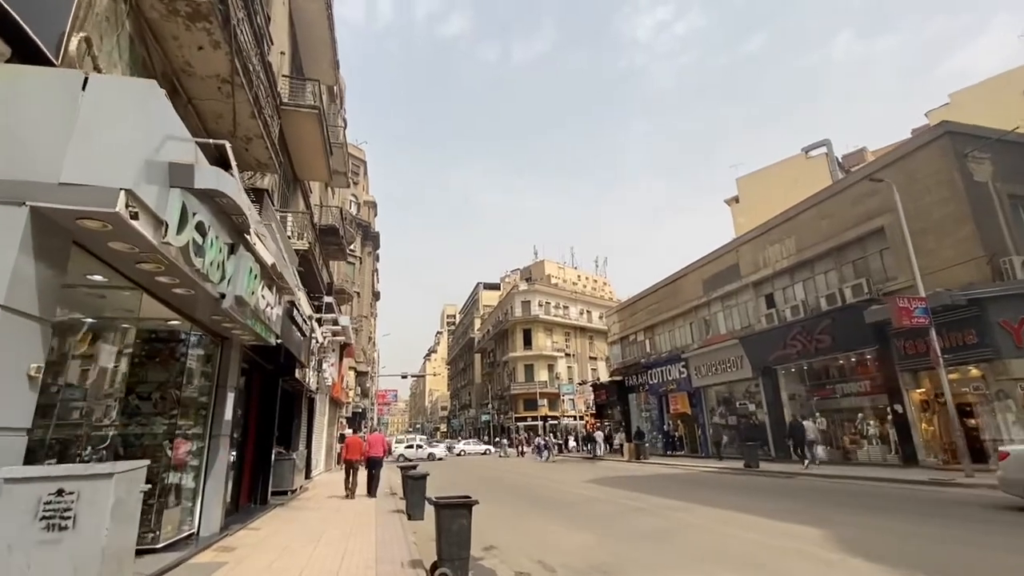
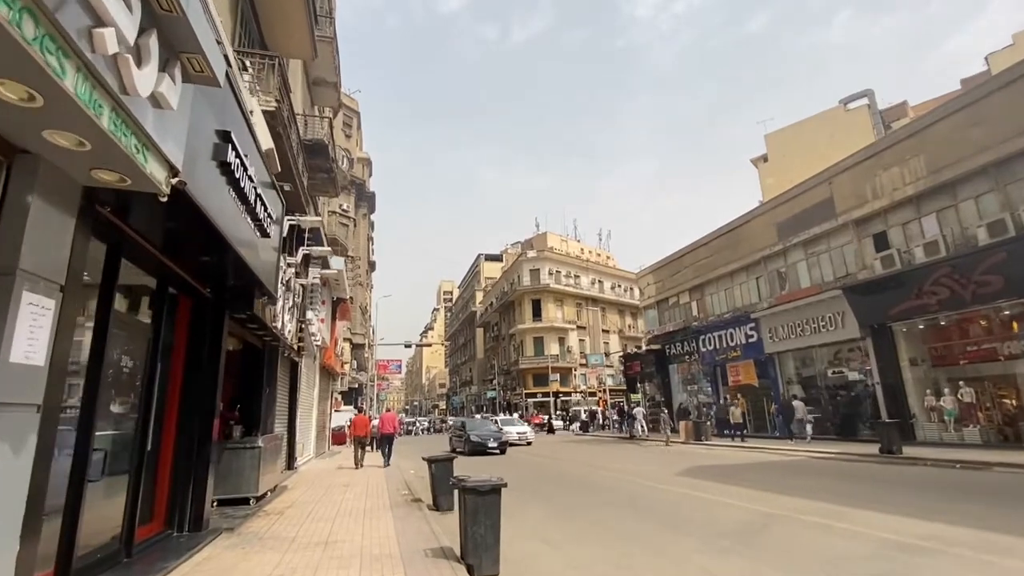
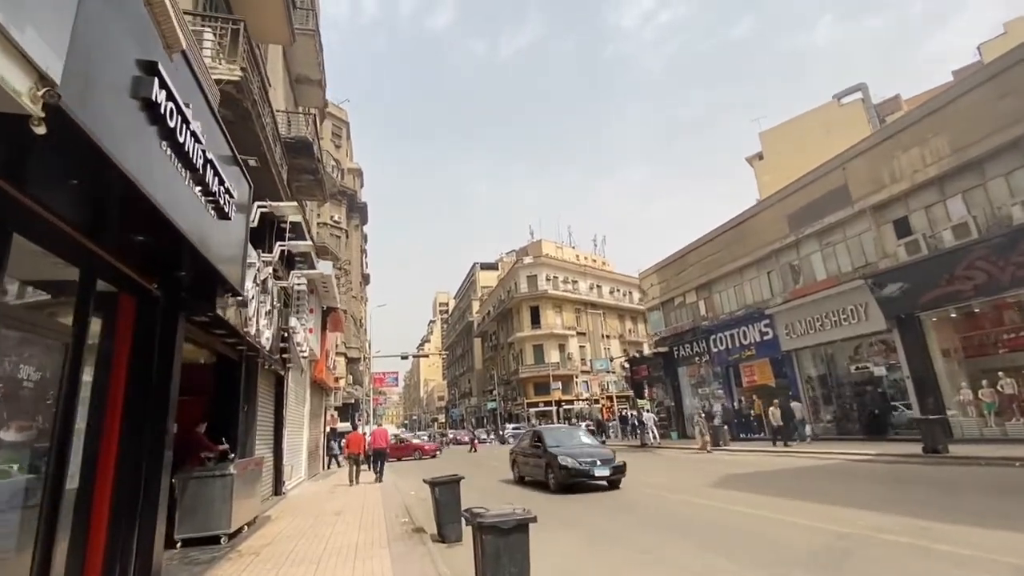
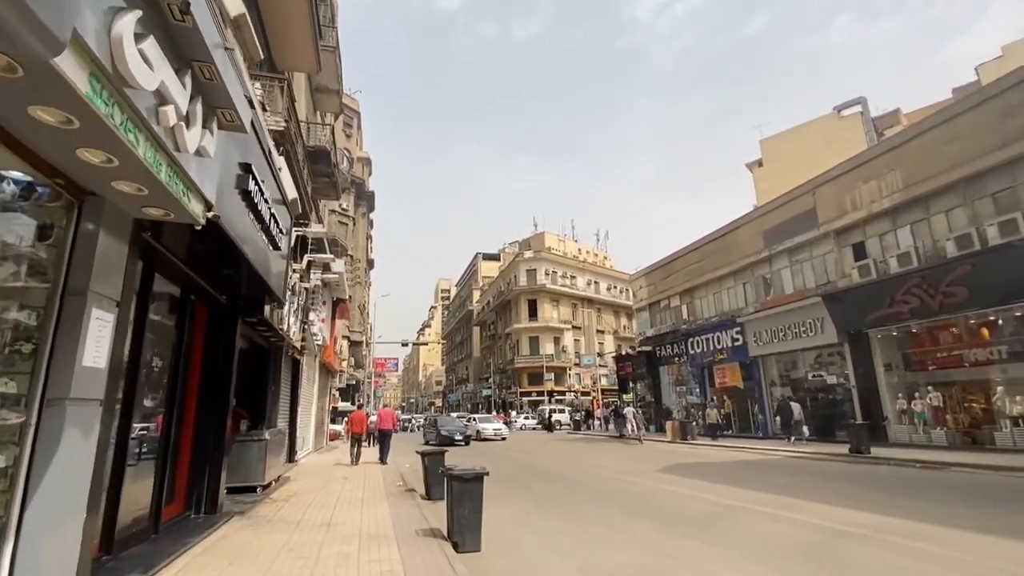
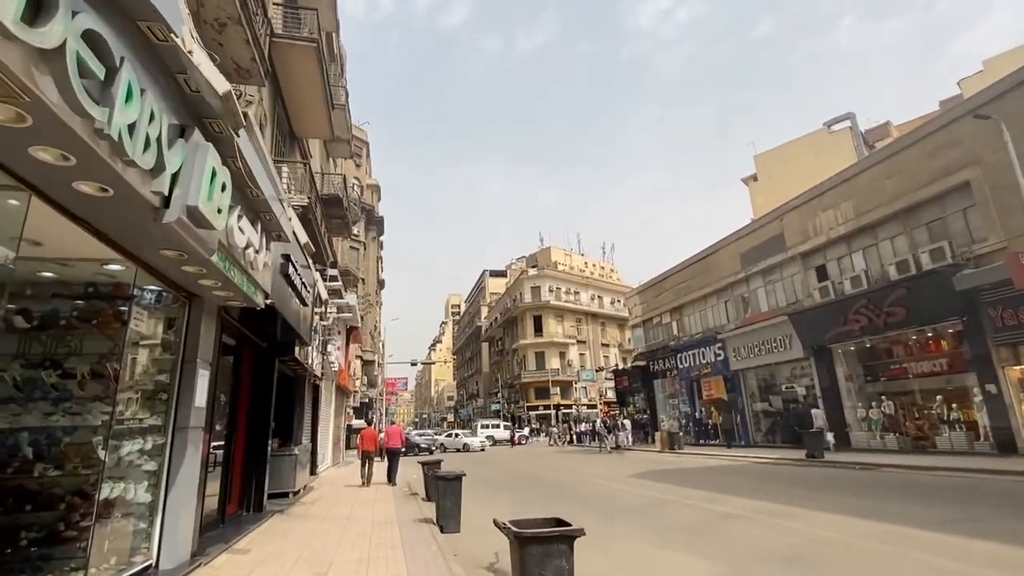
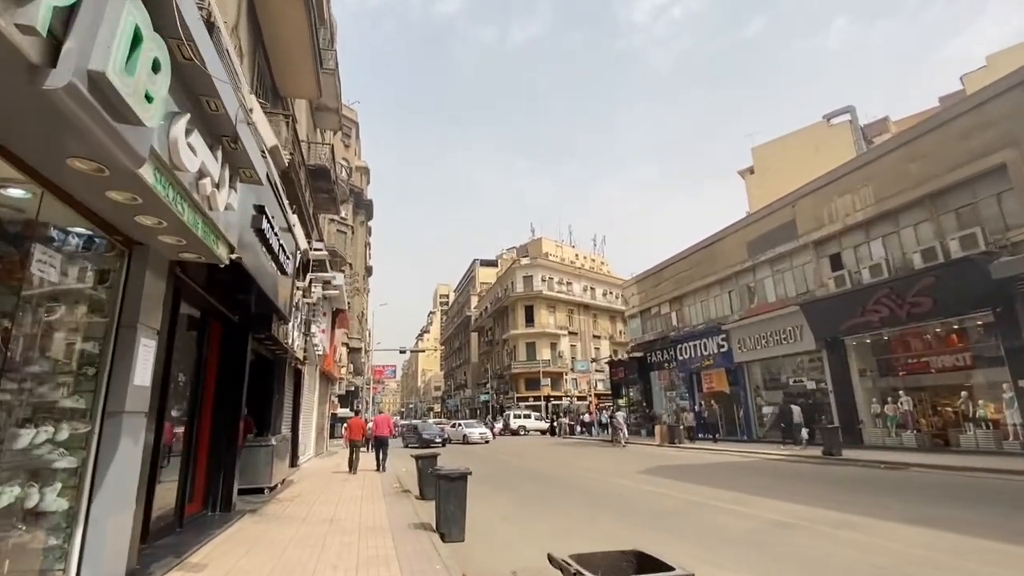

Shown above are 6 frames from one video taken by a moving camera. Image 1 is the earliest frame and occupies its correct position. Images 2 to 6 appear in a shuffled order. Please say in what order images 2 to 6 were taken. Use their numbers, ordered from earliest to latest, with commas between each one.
5, 6, 4, 2, 3
